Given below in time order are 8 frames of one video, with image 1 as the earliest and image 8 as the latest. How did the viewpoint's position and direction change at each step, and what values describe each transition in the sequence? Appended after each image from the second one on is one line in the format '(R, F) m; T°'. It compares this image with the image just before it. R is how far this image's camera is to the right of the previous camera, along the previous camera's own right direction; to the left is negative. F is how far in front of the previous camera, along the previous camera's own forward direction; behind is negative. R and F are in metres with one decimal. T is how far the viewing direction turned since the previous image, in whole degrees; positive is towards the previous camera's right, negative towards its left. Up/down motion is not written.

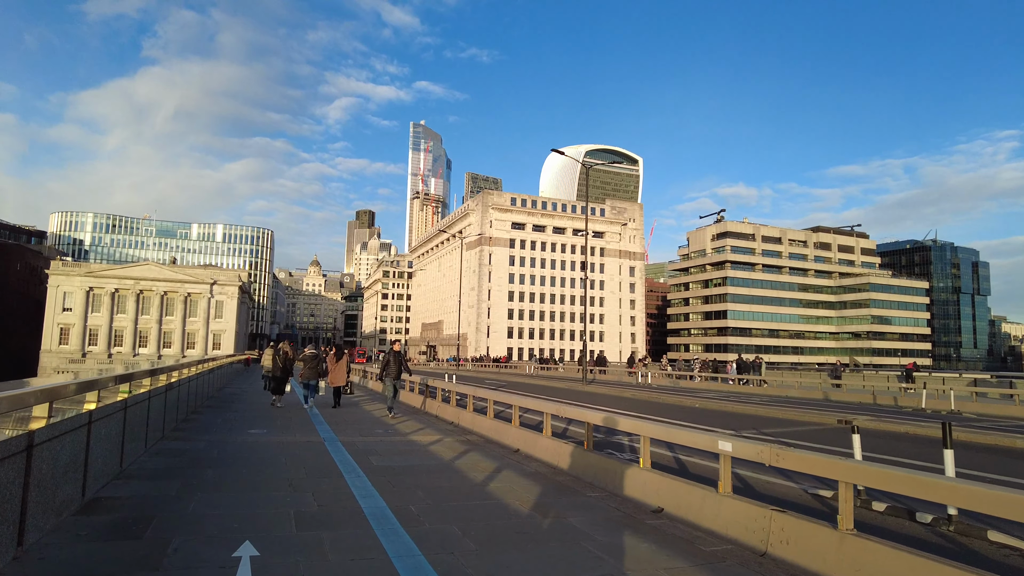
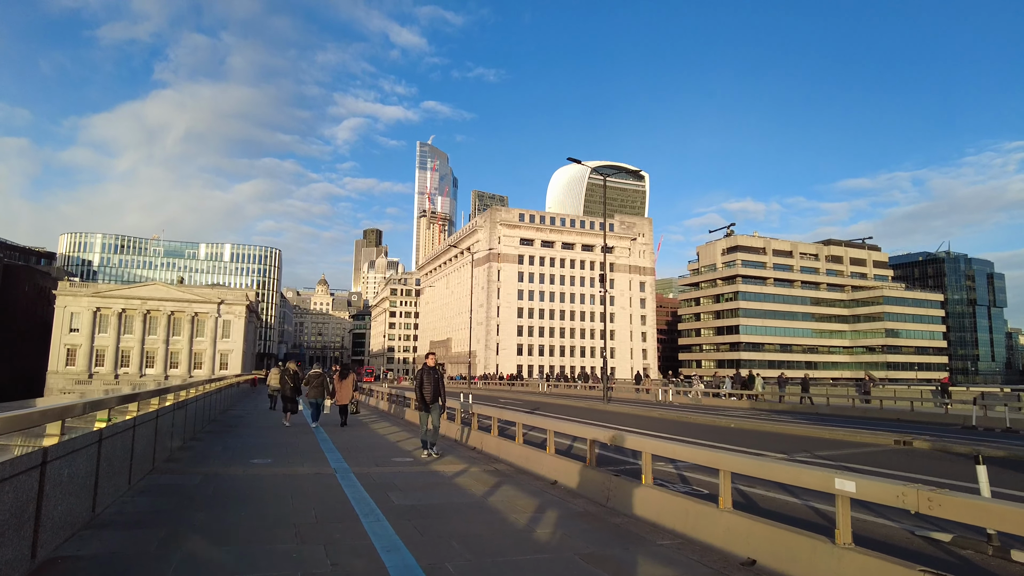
(-0.4, +1.1) m; -1°
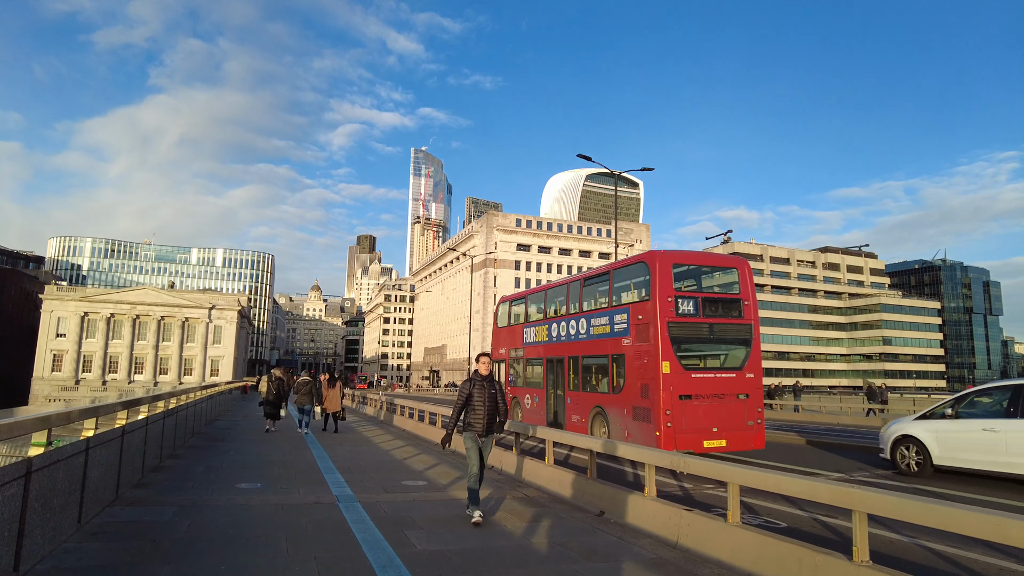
(-0.5, +1.3) m; +1°
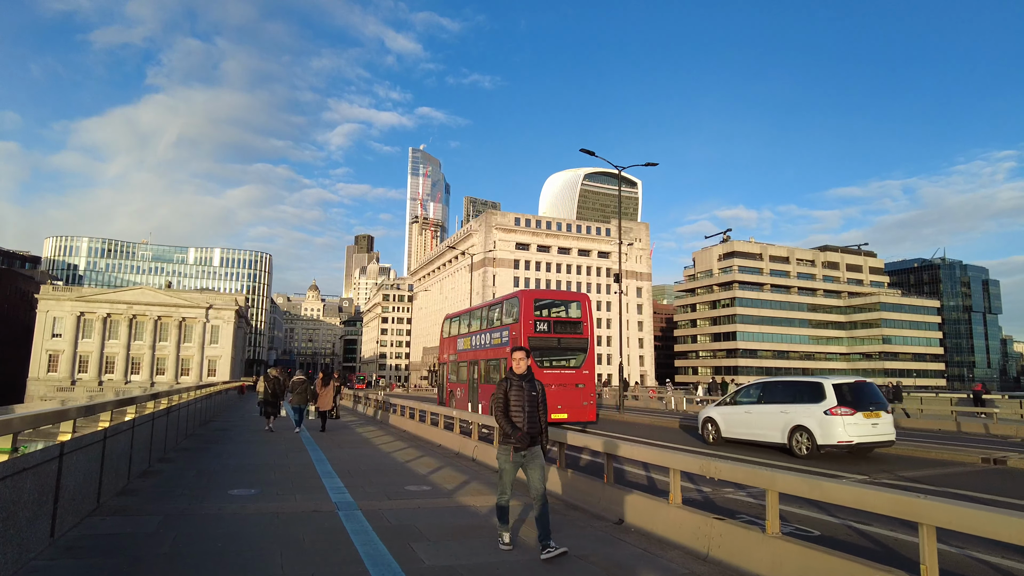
(-0.1, +0.5) m; 0°
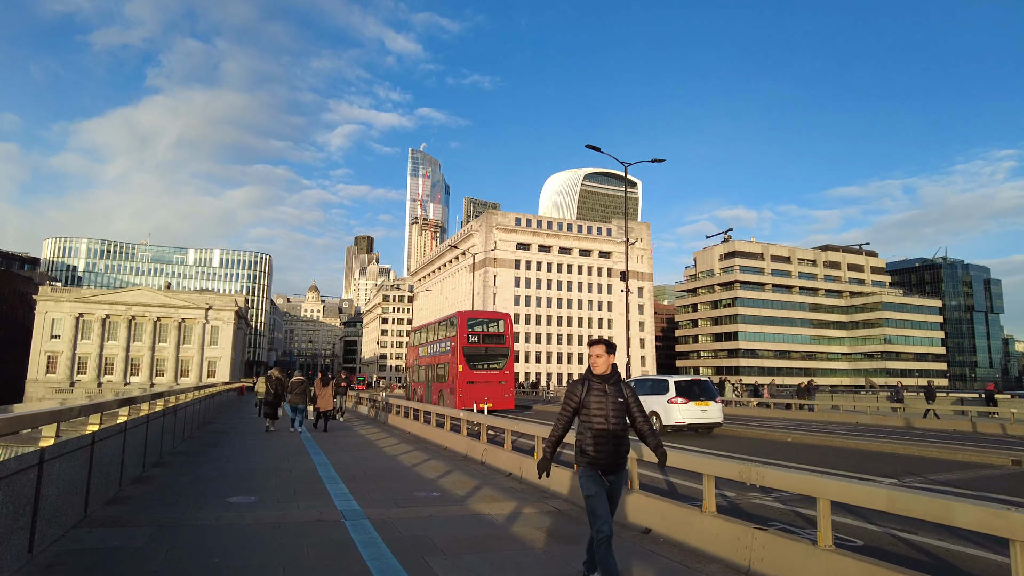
(-0.2, +0.4) m; 0°
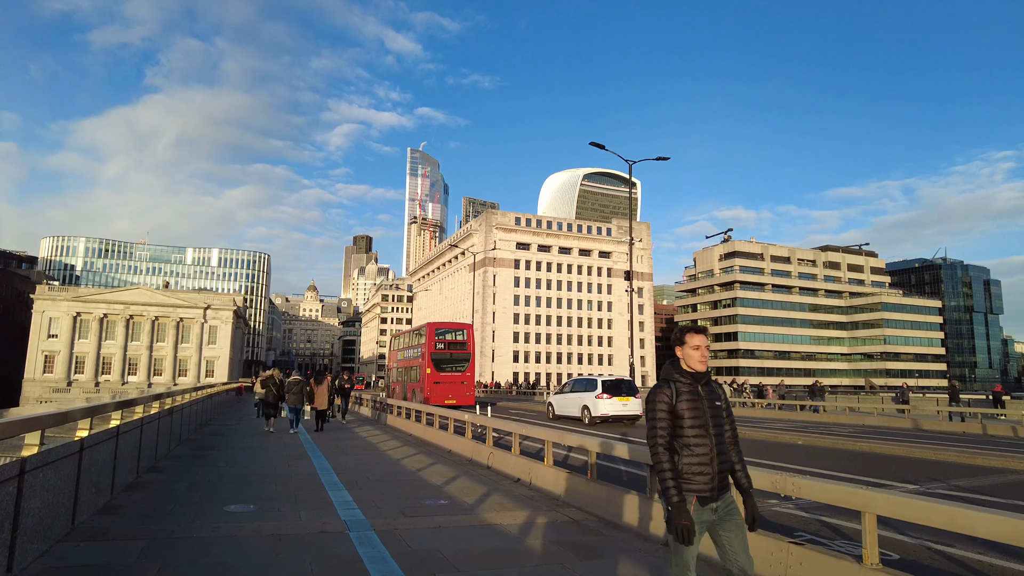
(-0.1, +0.3) m; 0°
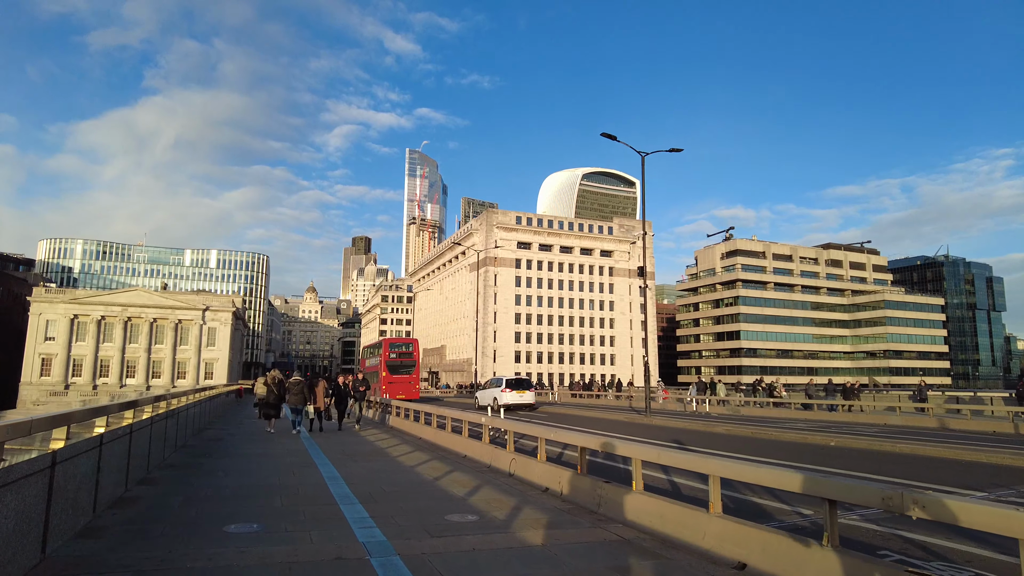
(-0.4, +0.8) m; 0°
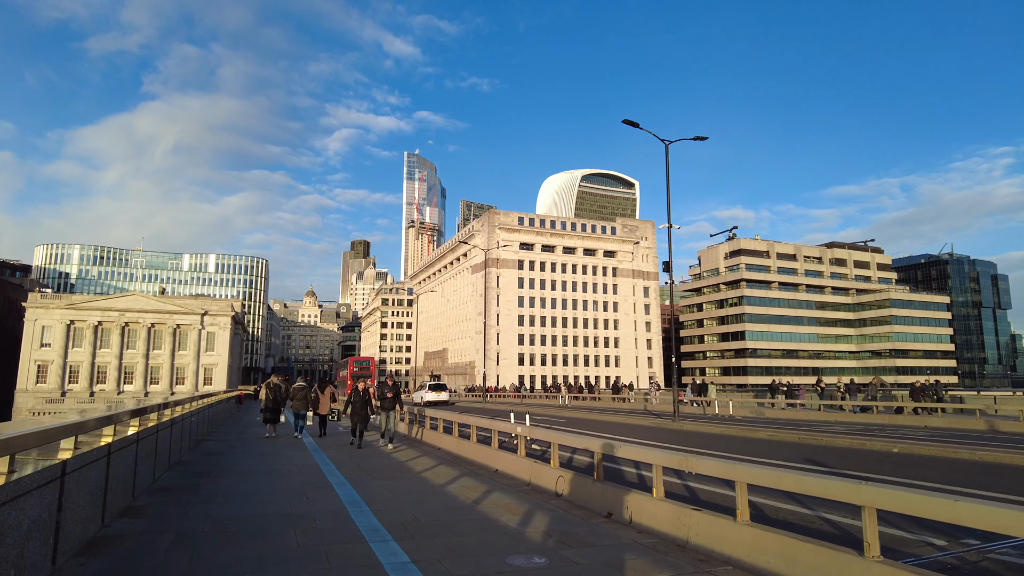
(-0.6, +1.3) m; 0°
